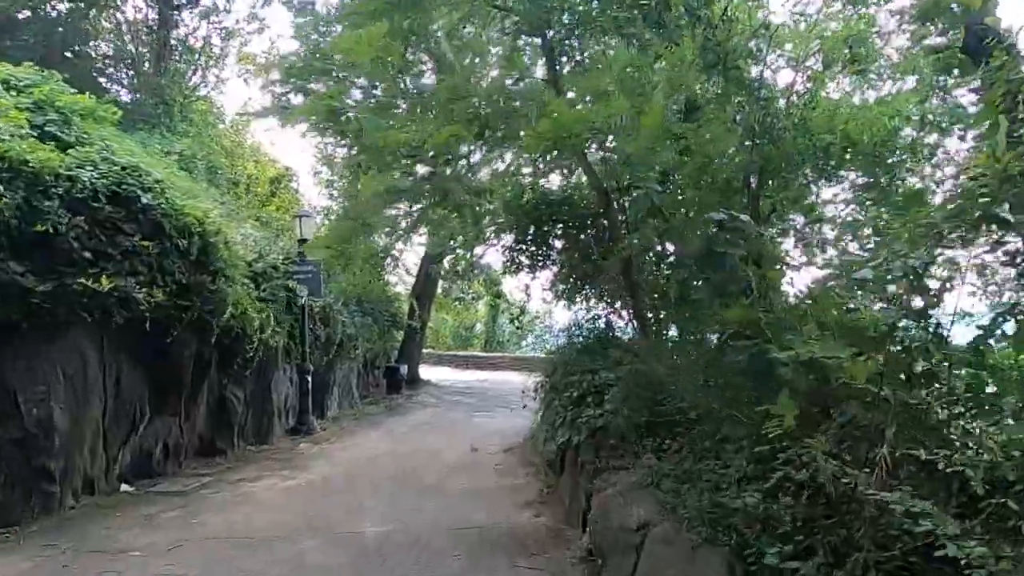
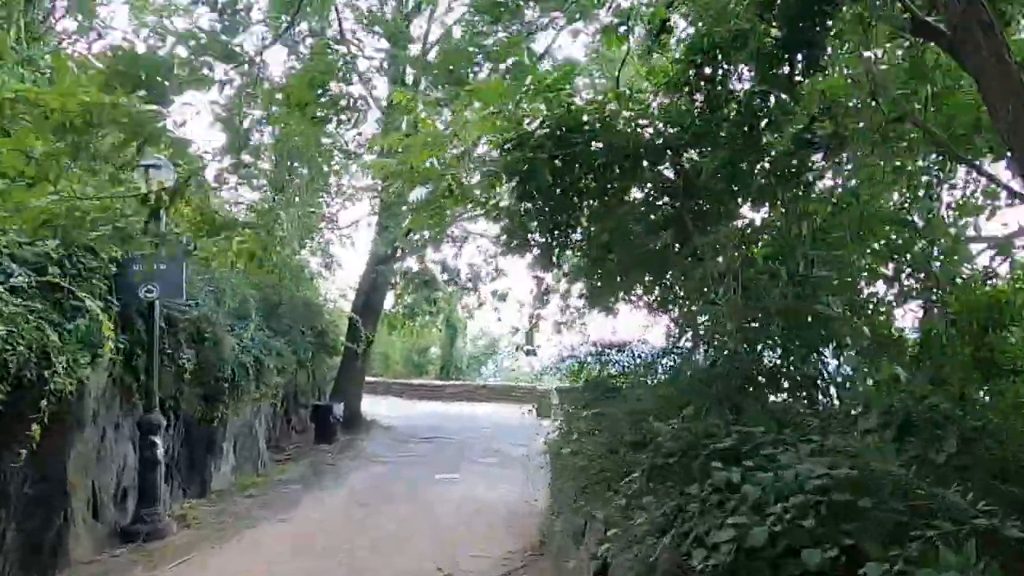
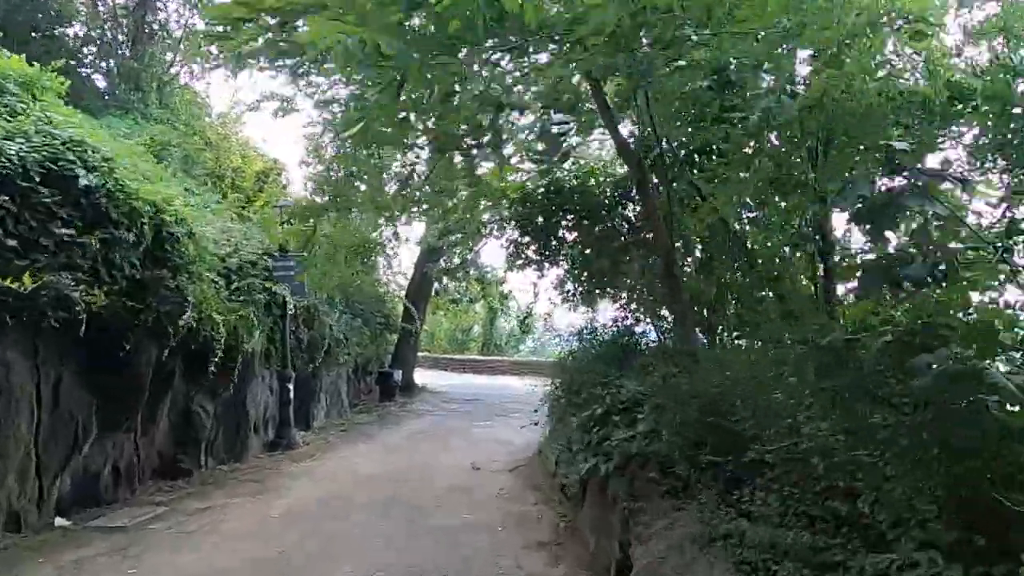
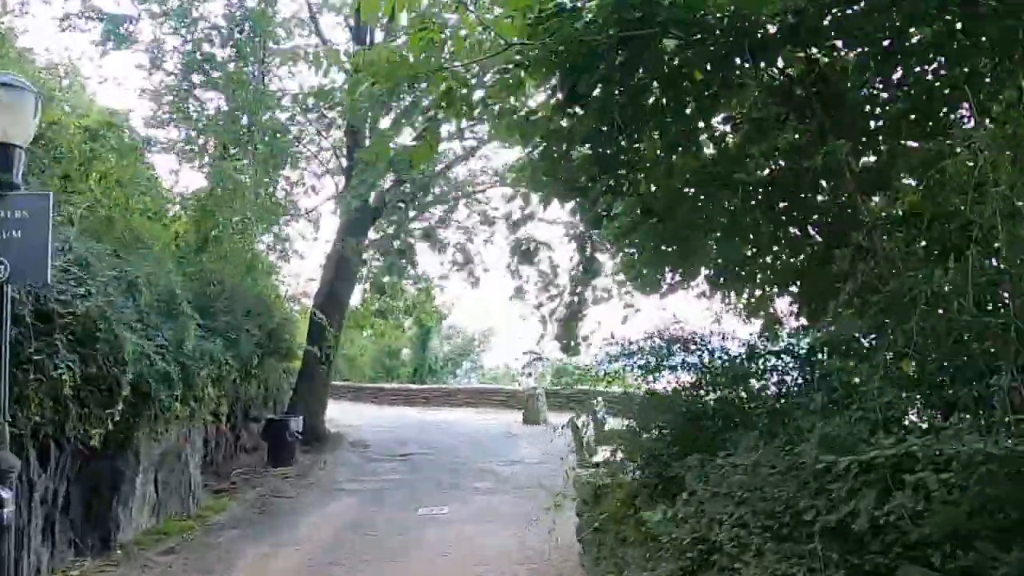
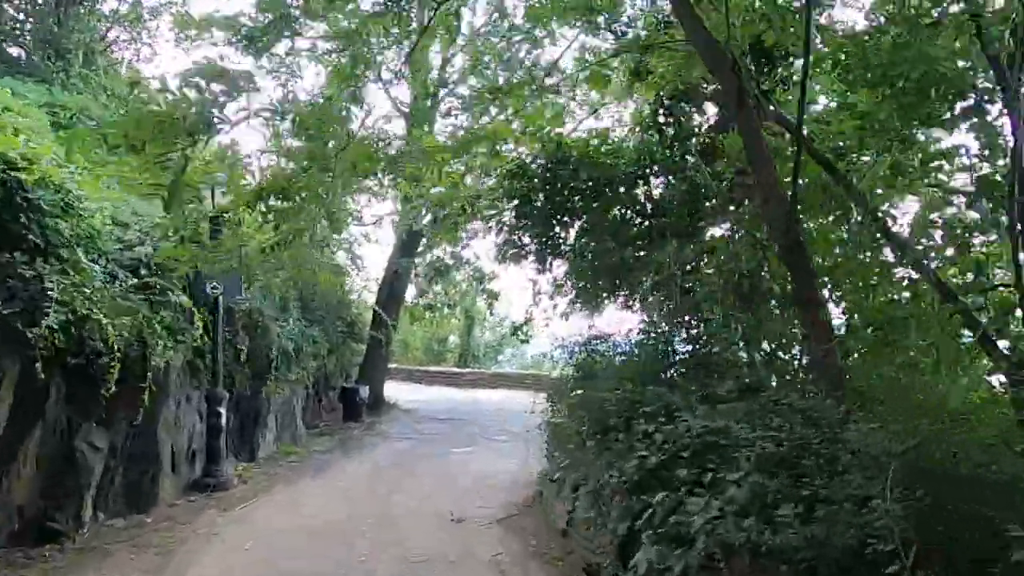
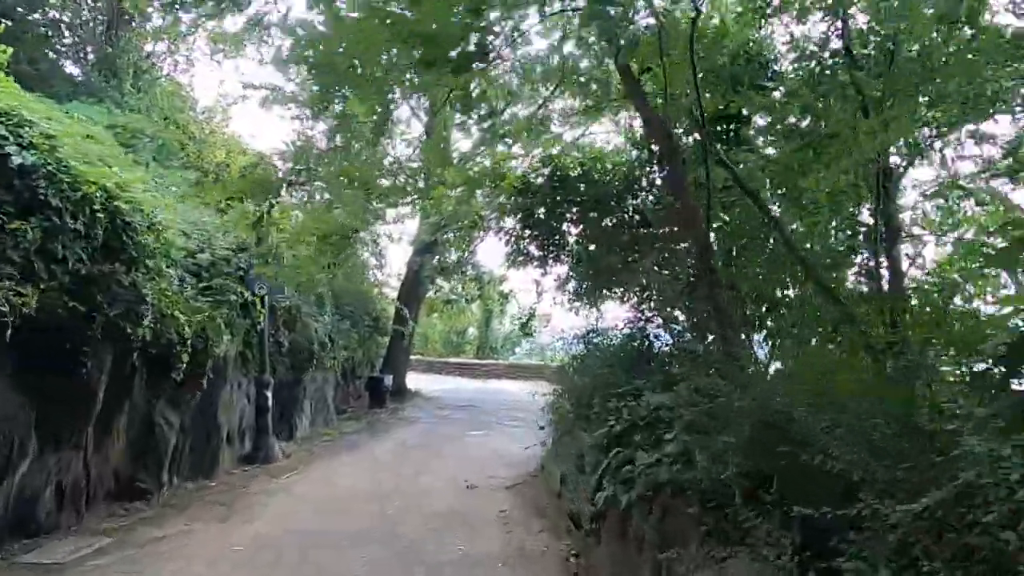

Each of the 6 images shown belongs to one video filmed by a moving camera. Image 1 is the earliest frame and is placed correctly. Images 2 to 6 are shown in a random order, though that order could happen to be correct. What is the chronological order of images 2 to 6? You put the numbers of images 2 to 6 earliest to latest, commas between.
3, 6, 5, 2, 4
